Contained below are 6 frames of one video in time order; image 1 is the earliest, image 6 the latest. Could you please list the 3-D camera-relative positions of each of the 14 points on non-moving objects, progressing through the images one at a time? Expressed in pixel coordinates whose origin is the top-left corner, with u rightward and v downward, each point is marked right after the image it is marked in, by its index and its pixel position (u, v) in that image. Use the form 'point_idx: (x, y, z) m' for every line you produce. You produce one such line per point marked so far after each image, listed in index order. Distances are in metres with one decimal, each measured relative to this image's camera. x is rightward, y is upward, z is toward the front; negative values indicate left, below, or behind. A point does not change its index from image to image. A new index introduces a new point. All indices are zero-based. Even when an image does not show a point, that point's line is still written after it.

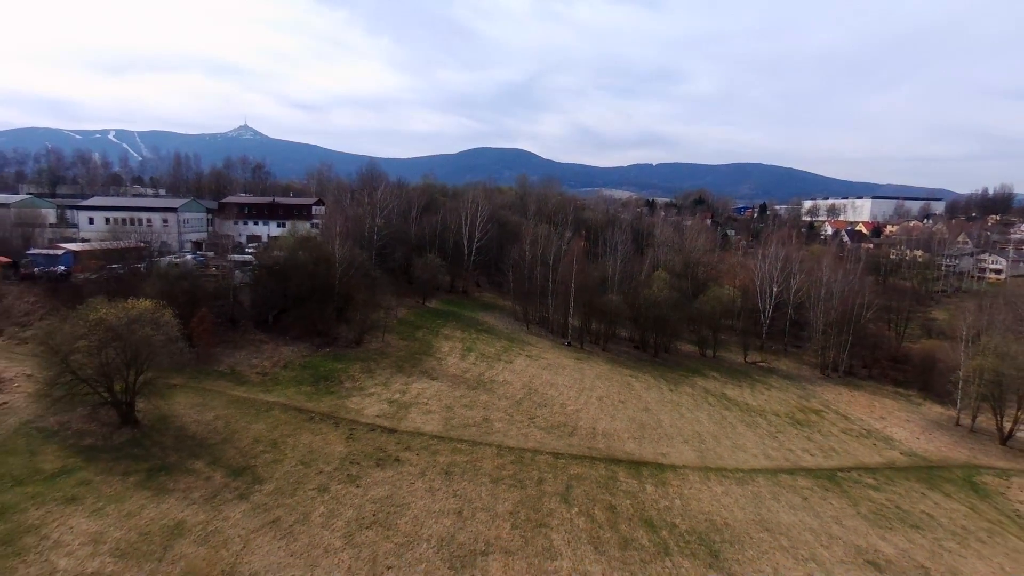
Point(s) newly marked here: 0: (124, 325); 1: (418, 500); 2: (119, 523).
0: (-9.9, -1.0, +16.7) m
1: (-2.2, -5.0, +15.3) m
2: (-7.9, -4.7, +12.9) m
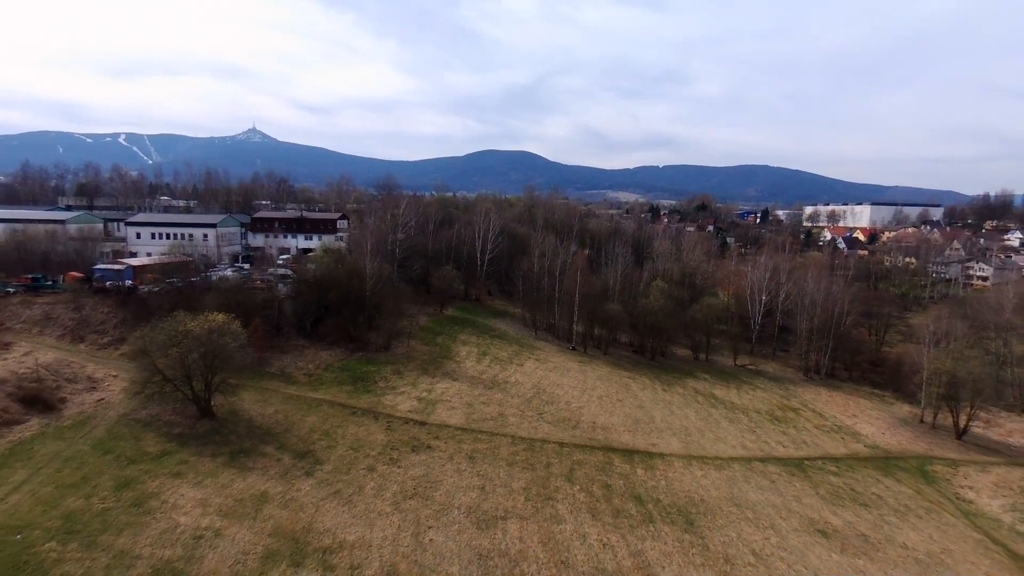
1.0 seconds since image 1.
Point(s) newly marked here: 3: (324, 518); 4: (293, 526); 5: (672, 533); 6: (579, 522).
0: (-9.5, -1.5, +20.2) m
1: (-1.8, -5.5, +18.7) m
2: (-7.6, -5.2, +16.4) m
3: (-4.6, -5.7, +15.8) m
4: (-5.2, -5.7, +15.3) m
5: (+4.3, -6.6, +17.2) m
6: (+1.8, -6.2, +17.1) m
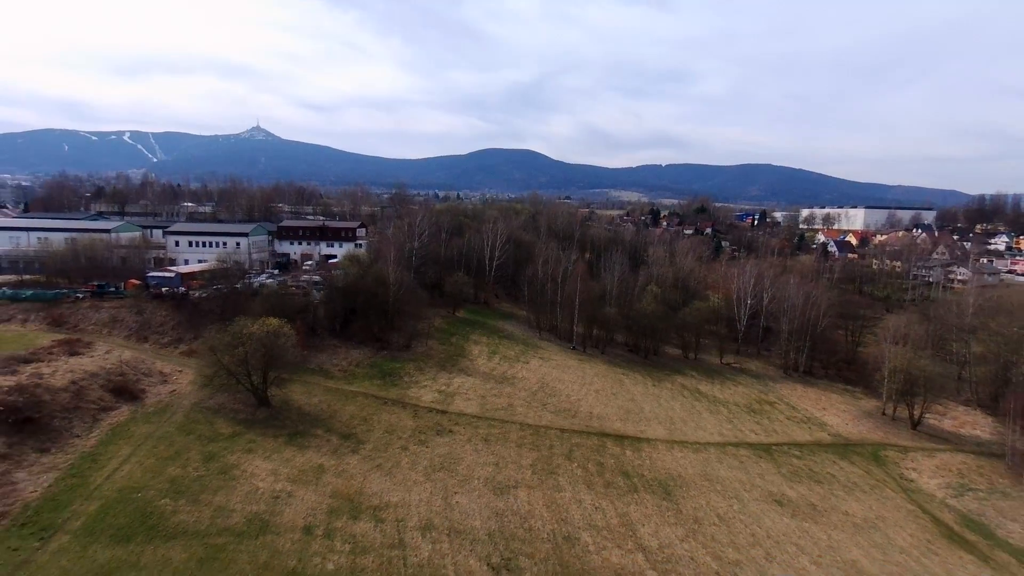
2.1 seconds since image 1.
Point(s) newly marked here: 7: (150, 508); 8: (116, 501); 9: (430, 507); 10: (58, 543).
0: (-9.1, -1.8, +24.0) m
1: (-1.5, -5.9, +22.6) m
2: (-7.3, -5.6, +20.3) m
3: (-4.3, -6.0, +19.7) m
4: (-4.9, -6.0, +19.1) m
5: (+4.6, -7.0, +21.0) m
6: (+2.1, -6.6, +20.9) m
7: (-9.6, -5.8, +16.9) m
8: (-10.6, -5.7, +17.1) m
9: (-2.4, -6.4, +18.7) m
10: (-10.7, -6.0, +15.2) m
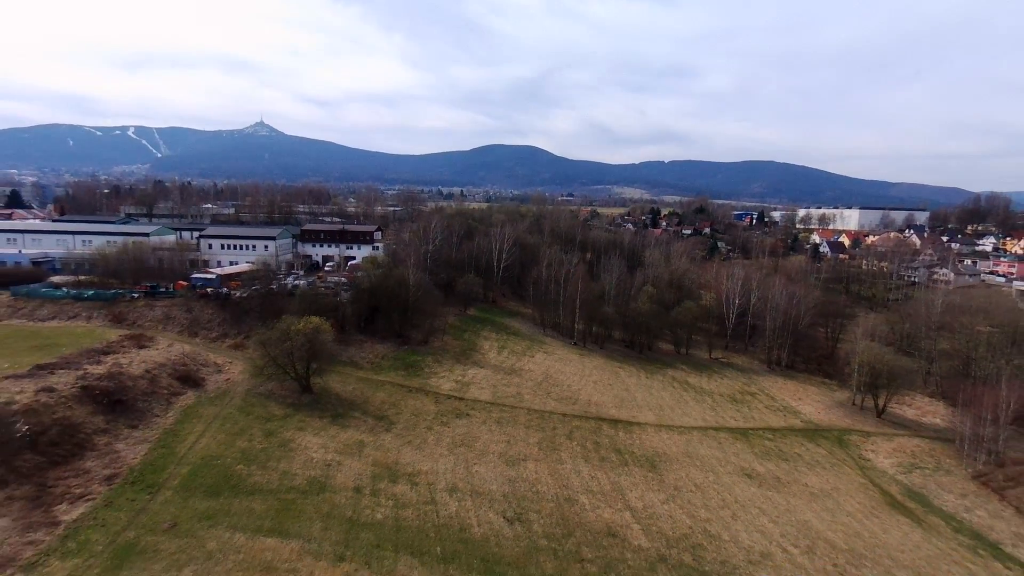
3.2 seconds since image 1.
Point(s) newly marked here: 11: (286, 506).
0: (-8.7, -2.0, +27.9) m
1: (-1.1, -6.1, +26.5) m
2: (-6.9, -5.7, +24.2) m
3: (-4.0, -6.2, +23.6) m
4: (-4.6, -6.2, +23.0) m
5: (+5.0, -7.1, +24.9) m
6: (+2.5, -6.8, +24.8) m
7: (-9.2, -6.0, +20.9) m
8: (-10.2, -5.8, +21.0) m
9: (-2.1, -6.6, +22.6) m
10: (-10.3, -6.1, +19.1) m
11: (-6.8, -6.5, +19.2) m
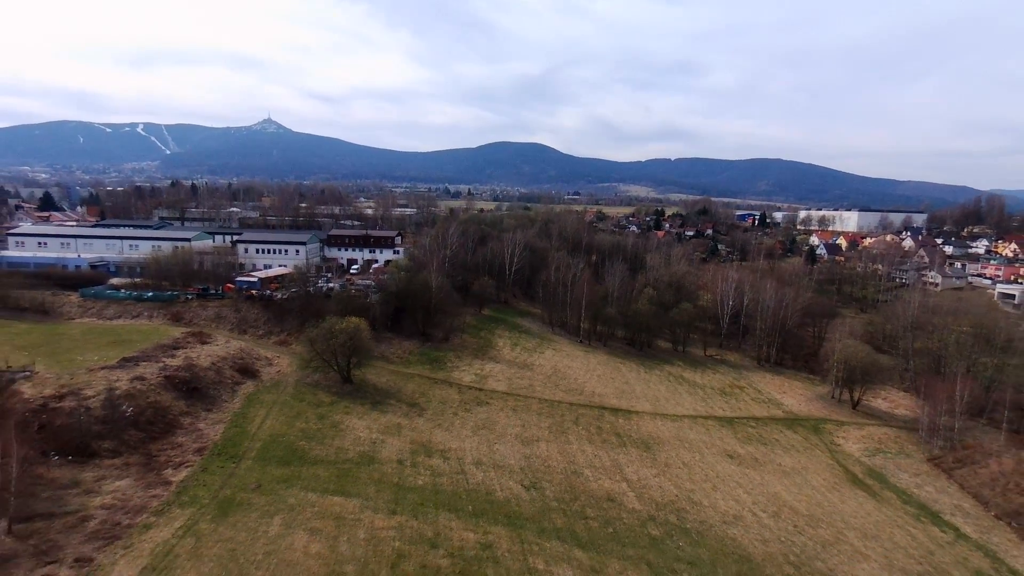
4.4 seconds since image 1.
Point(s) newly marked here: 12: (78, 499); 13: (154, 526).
0: (-8.0, -2.2, +32.2) m
1: (-0.4, -6.3, +30.7) m
2: (-6.2, -6.0, +28.5) m
3: (-3.3, -6.5, +27.8) m
4: (-3.9, -6.5, +27.3) m
5: (+5.6, -7.4, +29.1) m
6: (+3.1, -7.1, +29.0) m
7: (-8.6, -6.2, +25.2) m
8: (-9.6, -6.1, +25.4) m
9: (-1.4, -6.9, +26.9) m
10: (-9.7, -6.4, +23.4) m
11: (-6.2, -6.8, +23.5) m
12: (-13.1, -6.4, +19.4) m
13: (-10.3, -6.9, +18.5) m
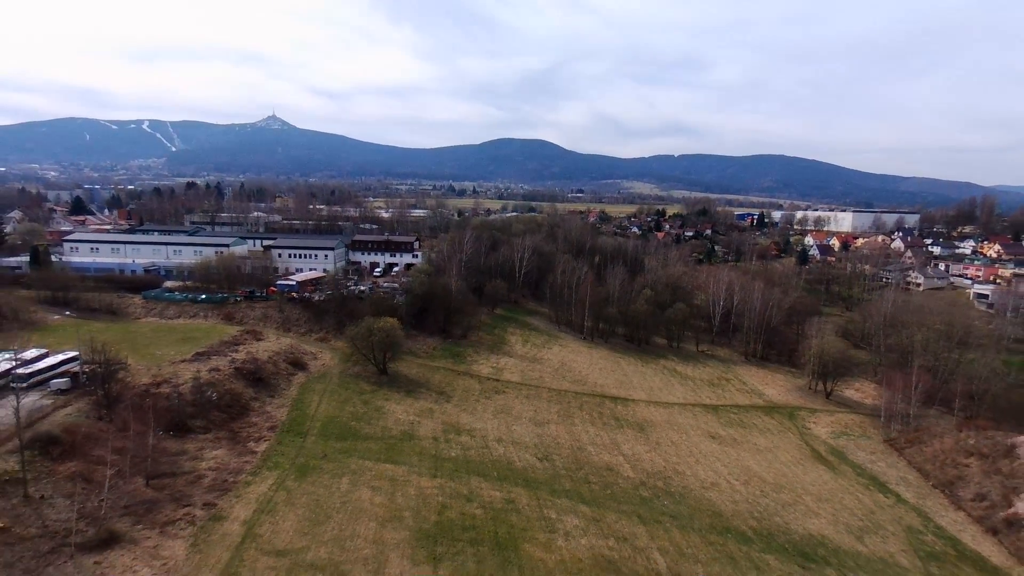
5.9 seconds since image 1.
0: (-7.2, -2.4, +37.4) m
1: (+0.3, -6.6, +35.9) m
2: (-5.5, -6.3, +33.7) m
3: (-2.5, -6.8, +33.0) m
4: (-3.1, -6.8, +32.5) m
5: (+6.4, -7.7, +34.2) m
6: (+3.9, -7.4, +34.2) m
7: (-7.8, -6.6, +30.4) m
8: (-8.8, -6.4, +30.6) m
9: (-0.6, -7.2, +32.1) m
10: (-9.0, -6.7, +28.6) m
11: (-5.4, -7.1, +28.7) m
12: (-12.4, -6.7, +24.6) m
13: (-9.6, -7.2, +23.7) m
